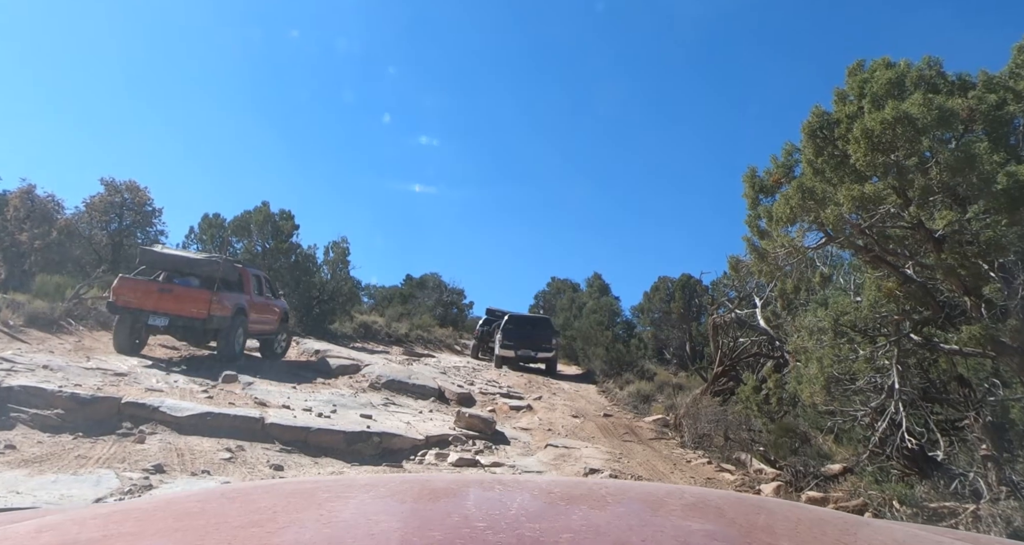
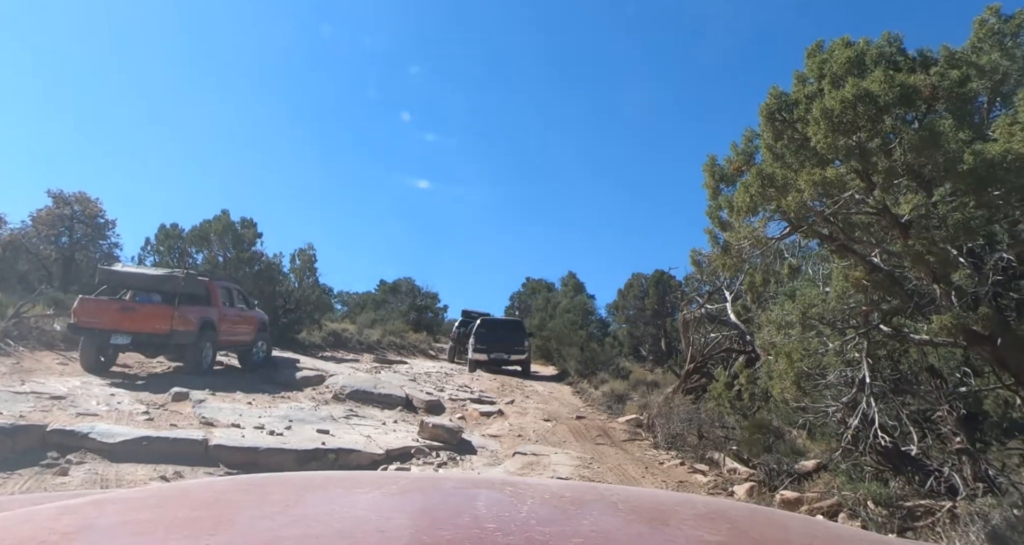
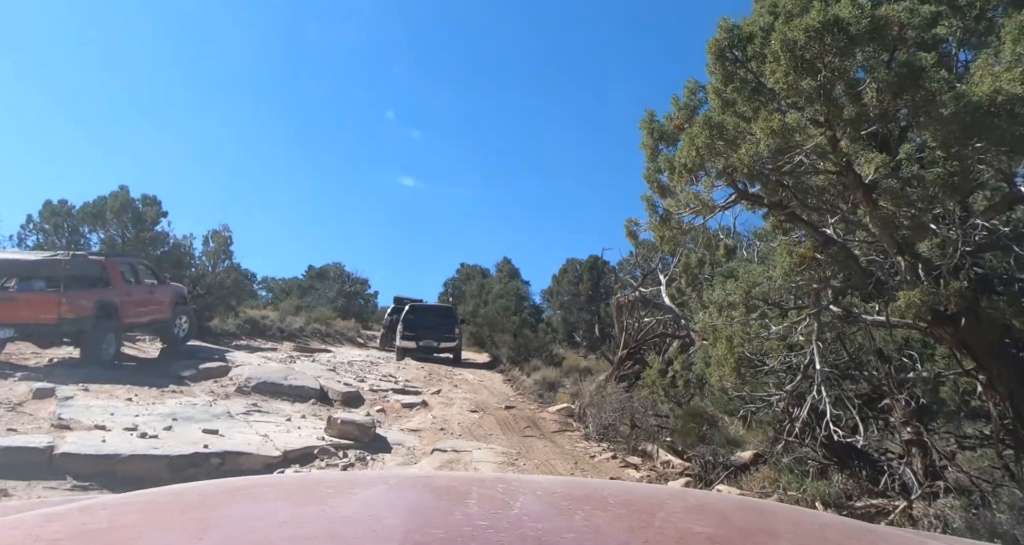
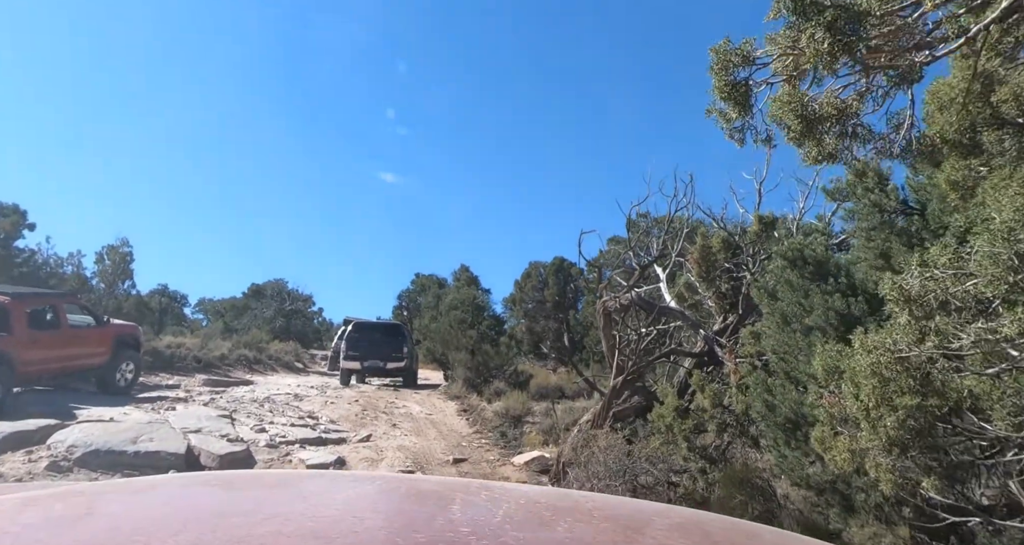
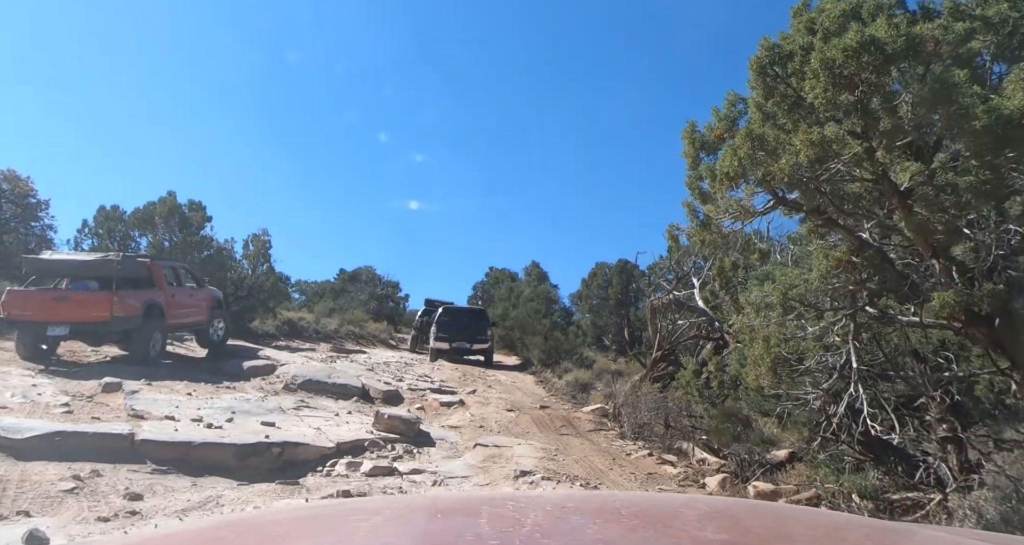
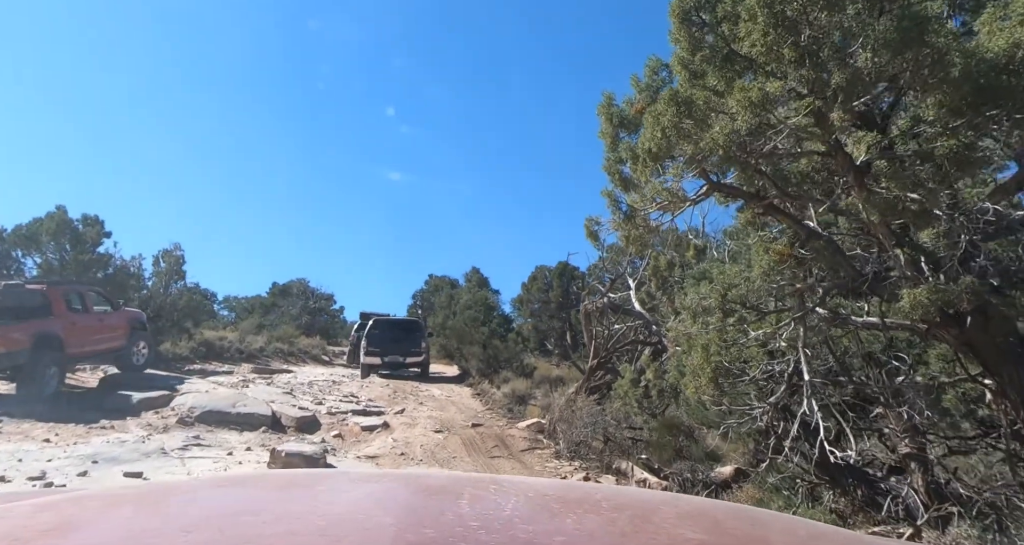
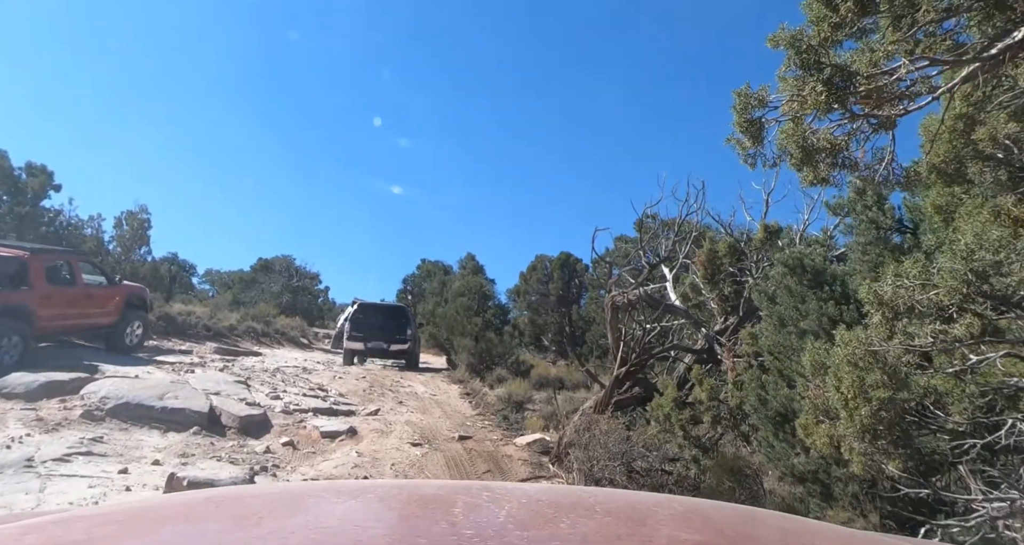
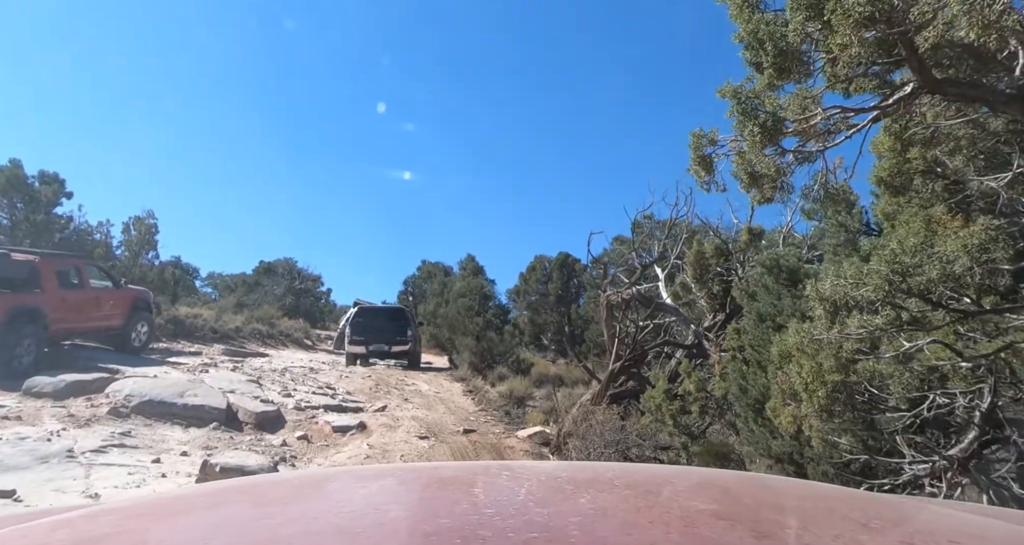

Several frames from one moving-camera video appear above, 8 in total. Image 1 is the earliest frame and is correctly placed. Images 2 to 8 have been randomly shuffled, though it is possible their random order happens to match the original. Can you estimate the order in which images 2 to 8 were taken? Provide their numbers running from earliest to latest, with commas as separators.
2, 5, 3, 6, 8, 7, 4
